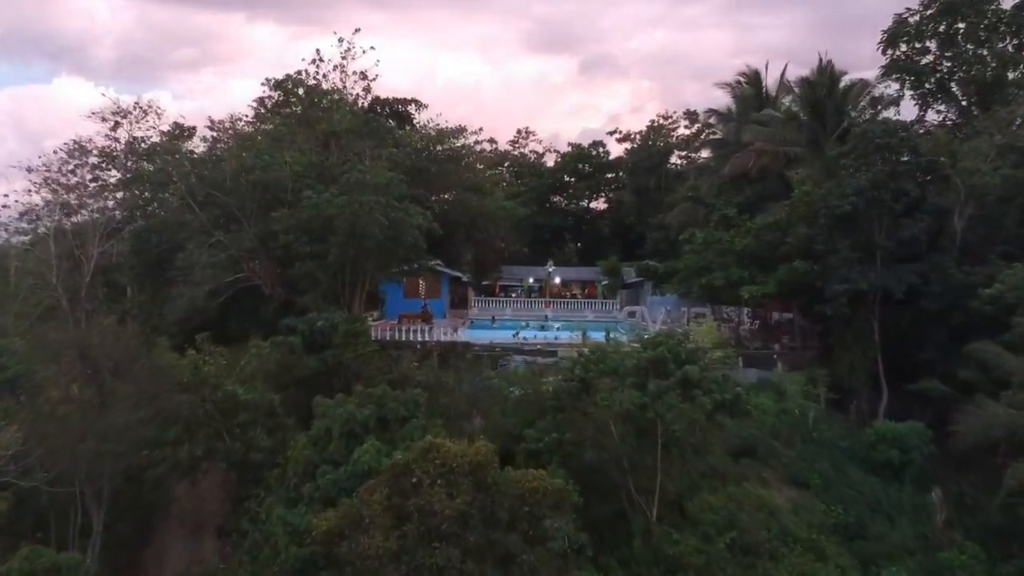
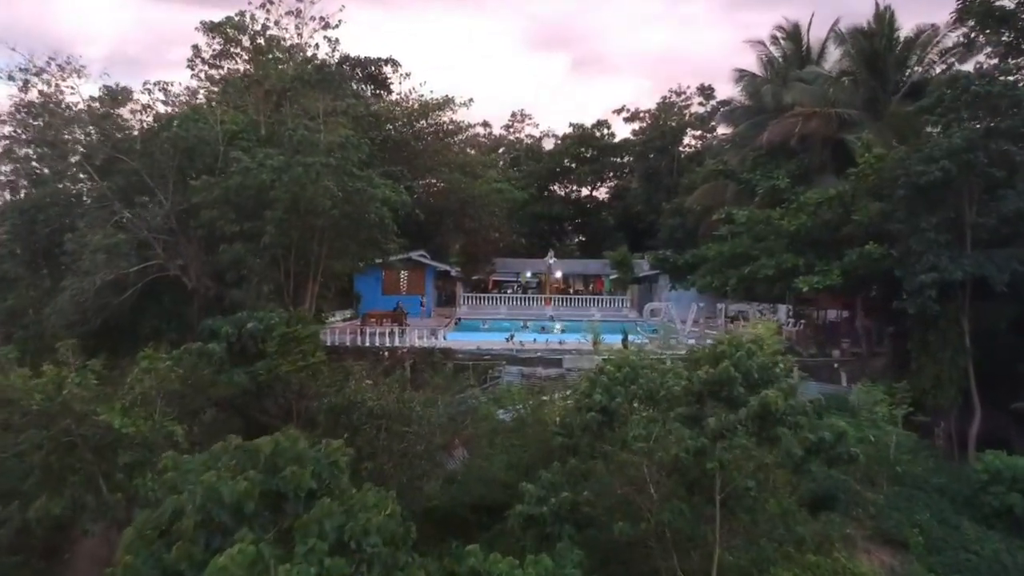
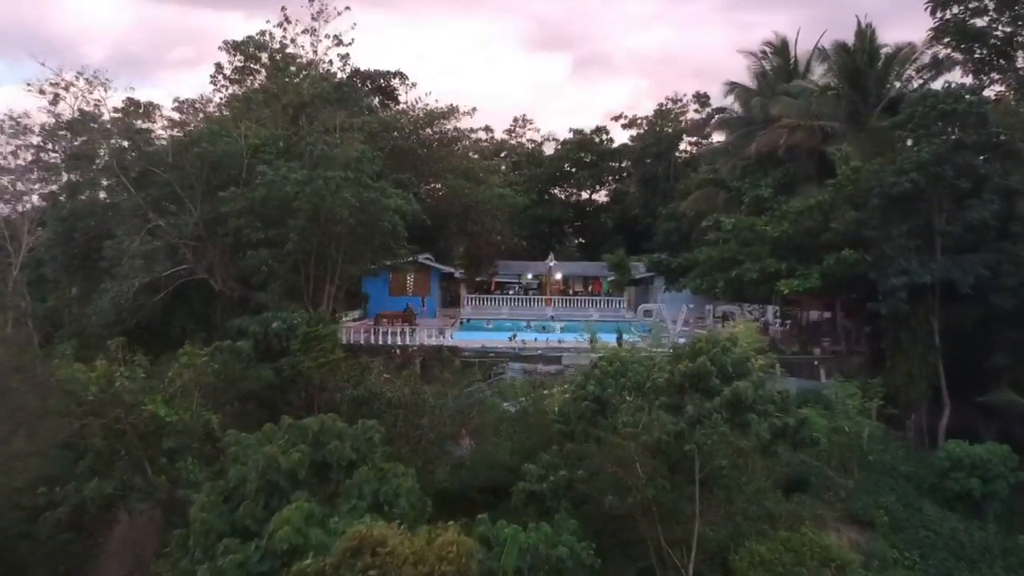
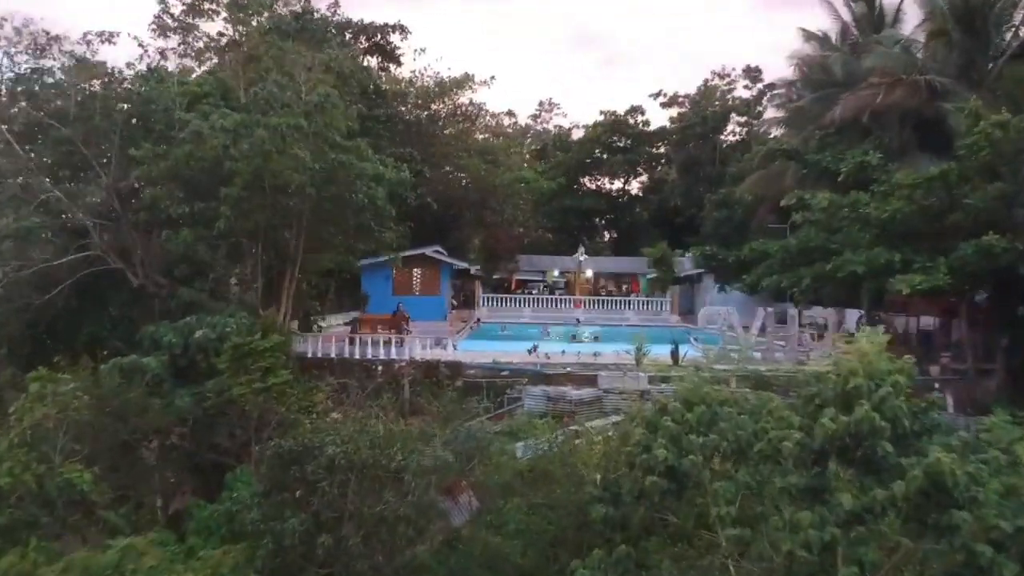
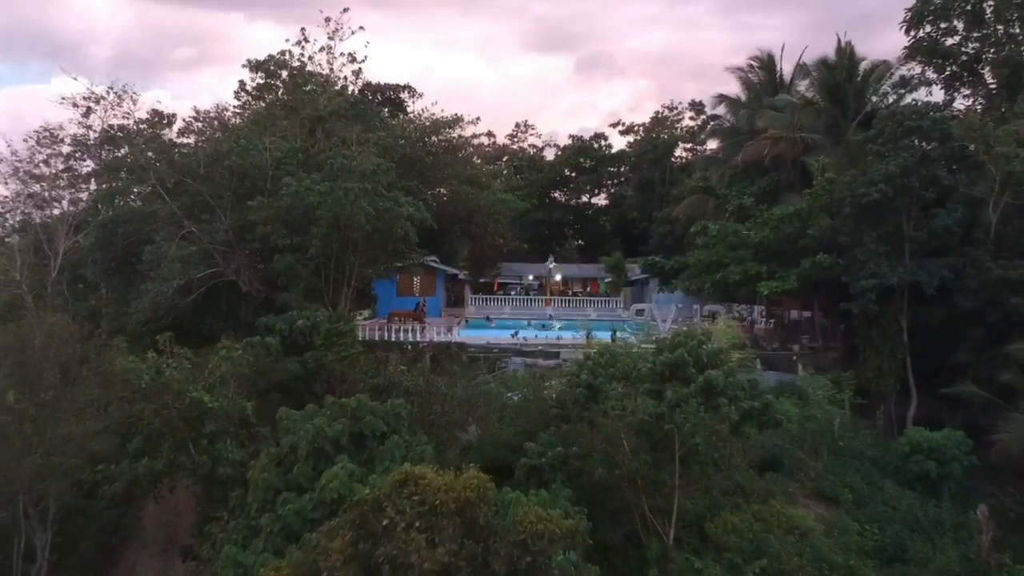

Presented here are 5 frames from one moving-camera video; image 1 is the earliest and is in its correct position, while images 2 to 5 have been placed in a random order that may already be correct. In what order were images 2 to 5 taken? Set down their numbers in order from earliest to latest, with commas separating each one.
5, 3, 2, 4
